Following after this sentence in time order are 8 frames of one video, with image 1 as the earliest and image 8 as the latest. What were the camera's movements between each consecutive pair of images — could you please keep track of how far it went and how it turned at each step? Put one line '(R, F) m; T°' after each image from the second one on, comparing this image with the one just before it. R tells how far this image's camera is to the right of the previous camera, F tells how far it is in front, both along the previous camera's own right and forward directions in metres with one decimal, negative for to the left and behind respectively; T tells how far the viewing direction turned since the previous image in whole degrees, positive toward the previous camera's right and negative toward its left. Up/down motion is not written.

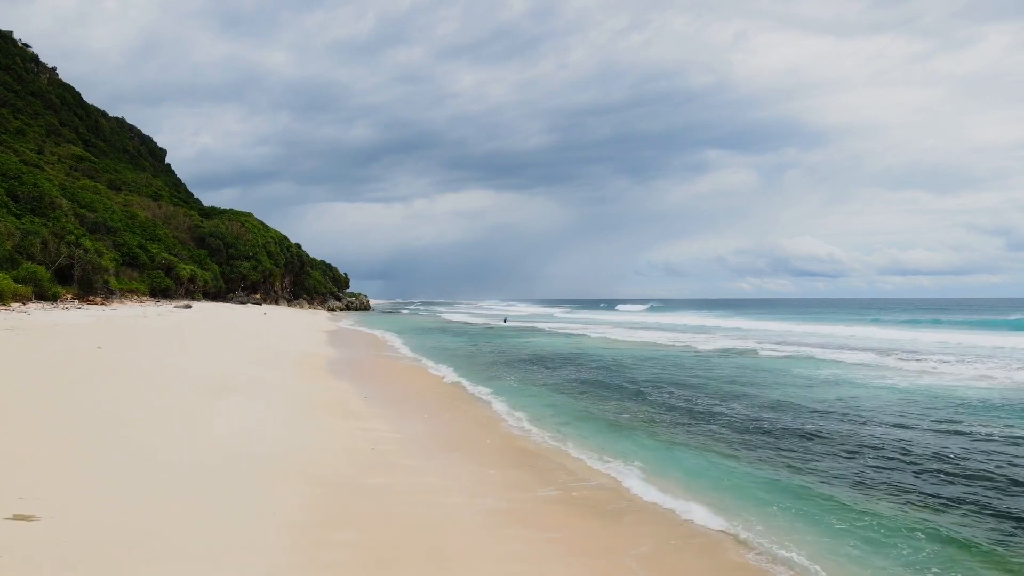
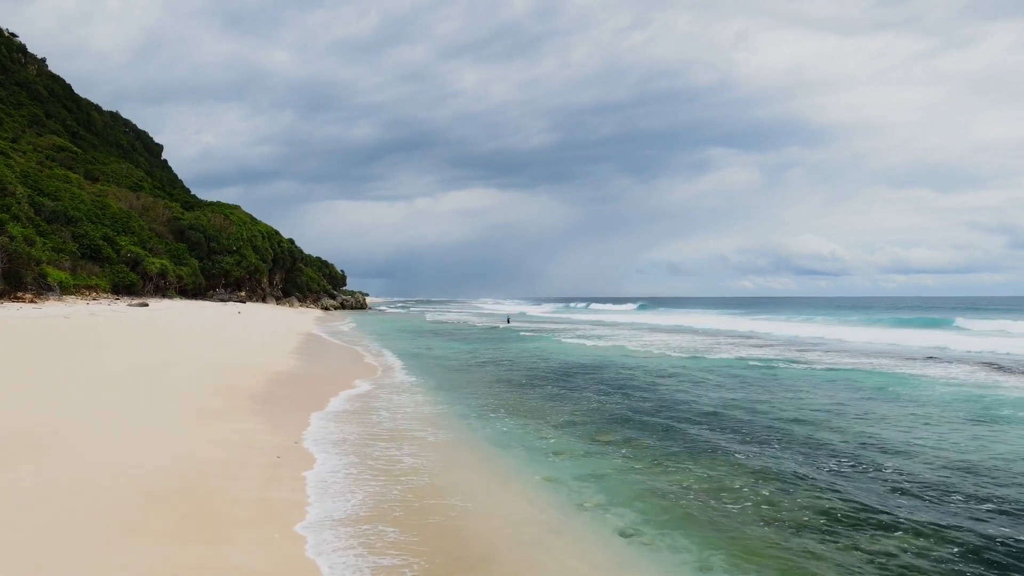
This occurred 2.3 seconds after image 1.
(-0.2, +4.8) m; 0°
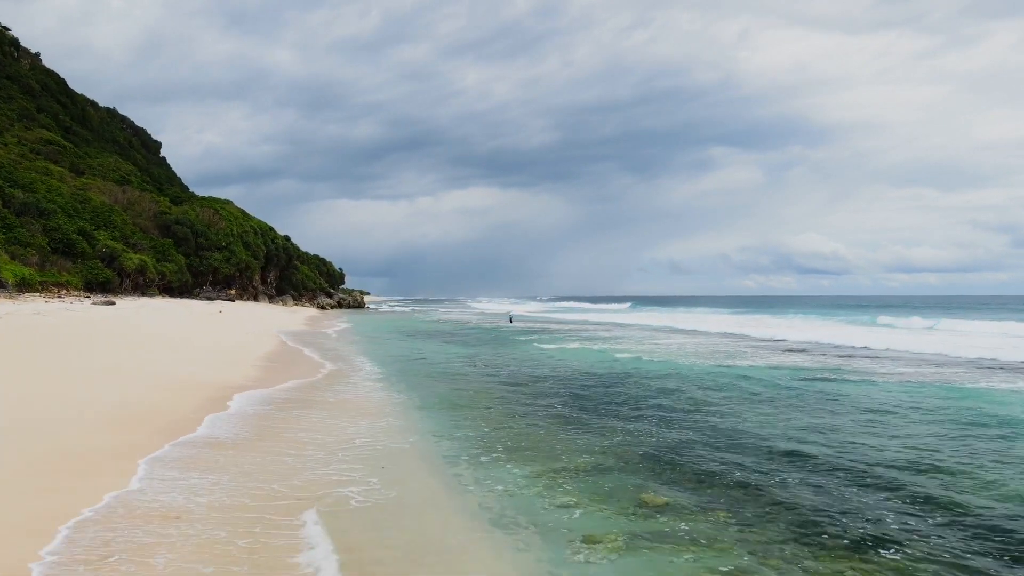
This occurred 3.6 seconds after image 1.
(-0.1, +2.9) m; 0°
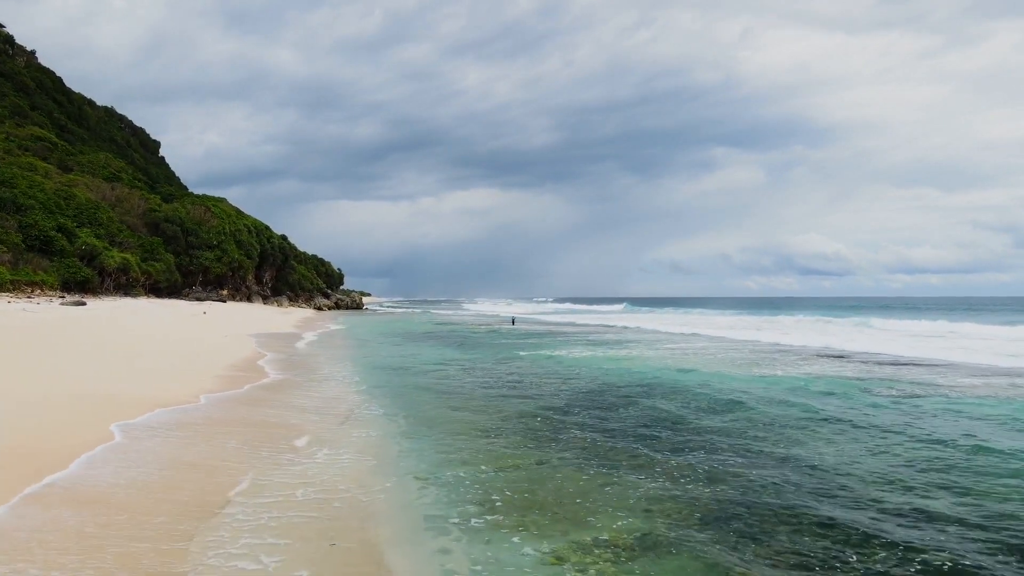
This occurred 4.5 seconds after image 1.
(-0.1, +2.1) m; 0°
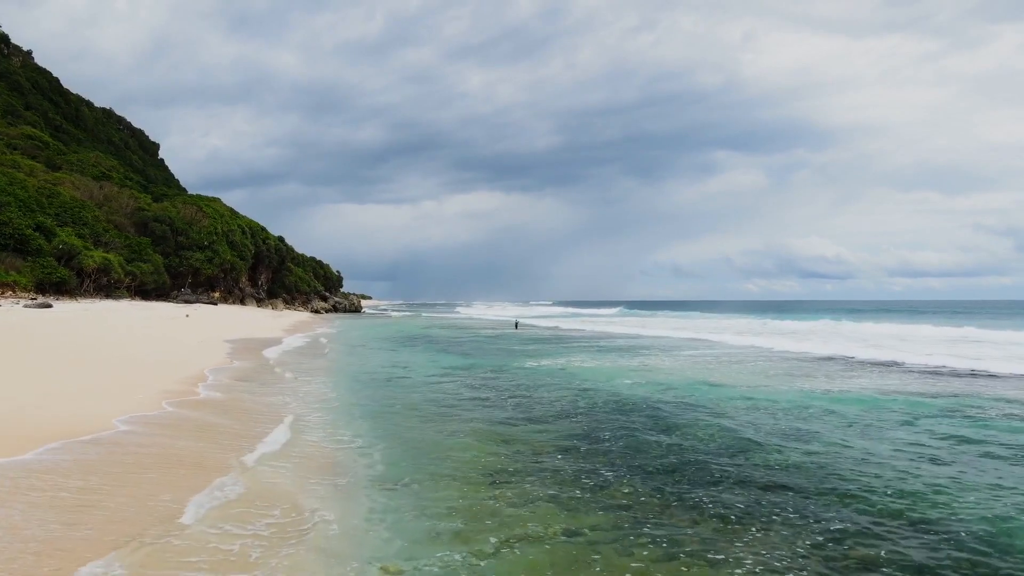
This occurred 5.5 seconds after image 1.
(-0.1, +2.2) m; 0°
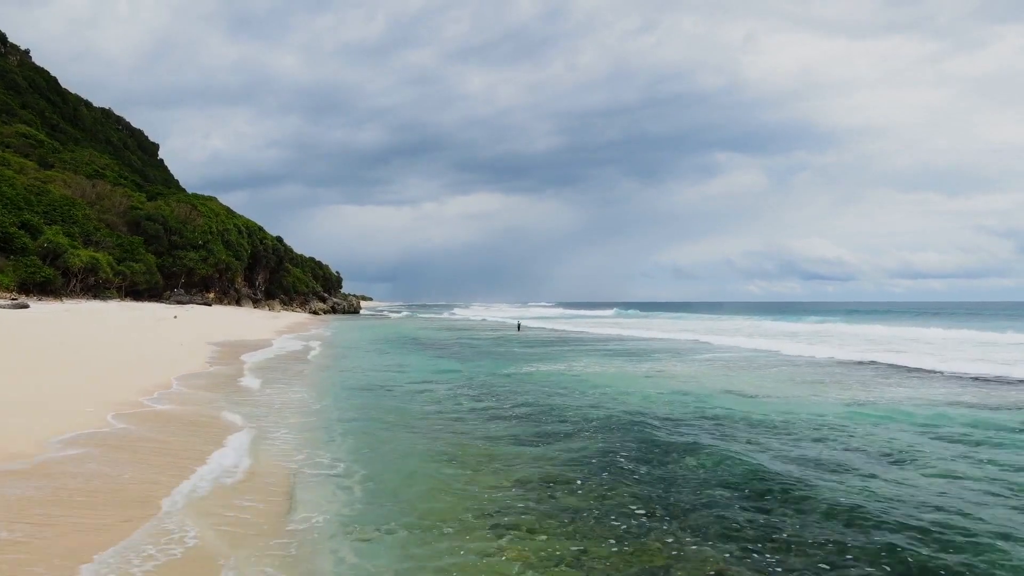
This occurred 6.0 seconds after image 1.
(-0.1, +1.3) m; 0°
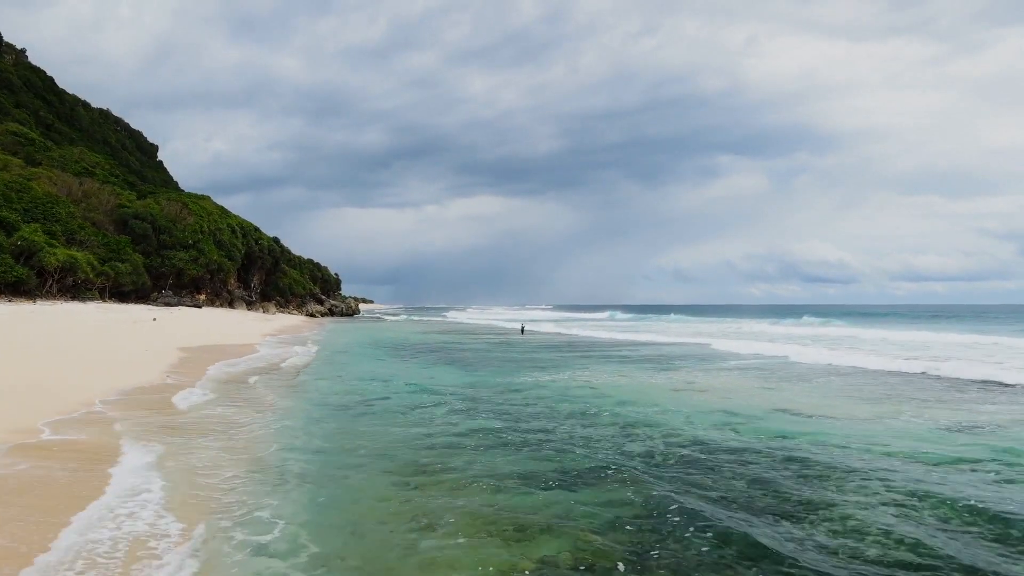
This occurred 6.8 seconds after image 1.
(-0.1, +2.1) m; 0°
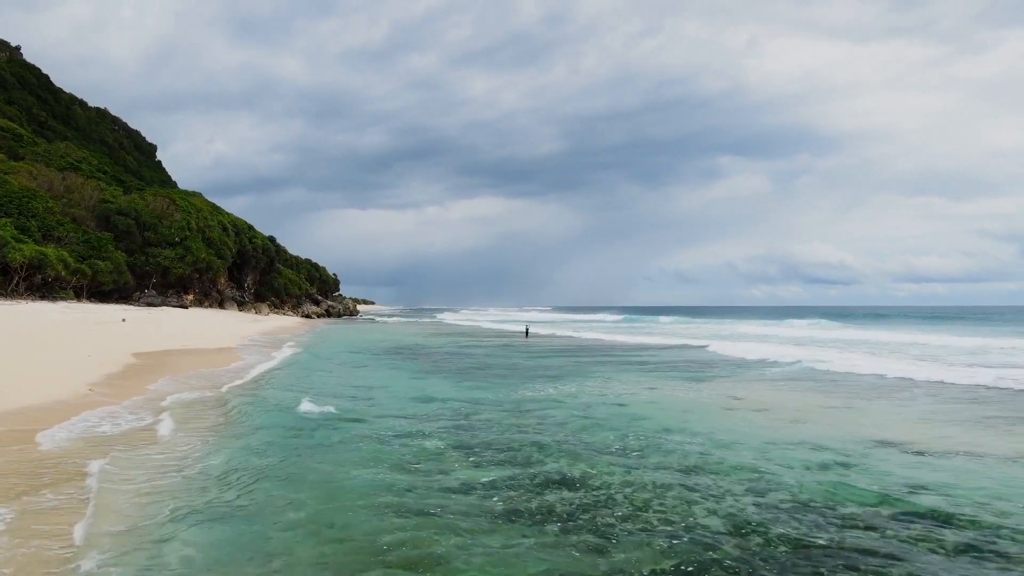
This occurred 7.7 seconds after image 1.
(-0.2, +2.6) m; 0°
